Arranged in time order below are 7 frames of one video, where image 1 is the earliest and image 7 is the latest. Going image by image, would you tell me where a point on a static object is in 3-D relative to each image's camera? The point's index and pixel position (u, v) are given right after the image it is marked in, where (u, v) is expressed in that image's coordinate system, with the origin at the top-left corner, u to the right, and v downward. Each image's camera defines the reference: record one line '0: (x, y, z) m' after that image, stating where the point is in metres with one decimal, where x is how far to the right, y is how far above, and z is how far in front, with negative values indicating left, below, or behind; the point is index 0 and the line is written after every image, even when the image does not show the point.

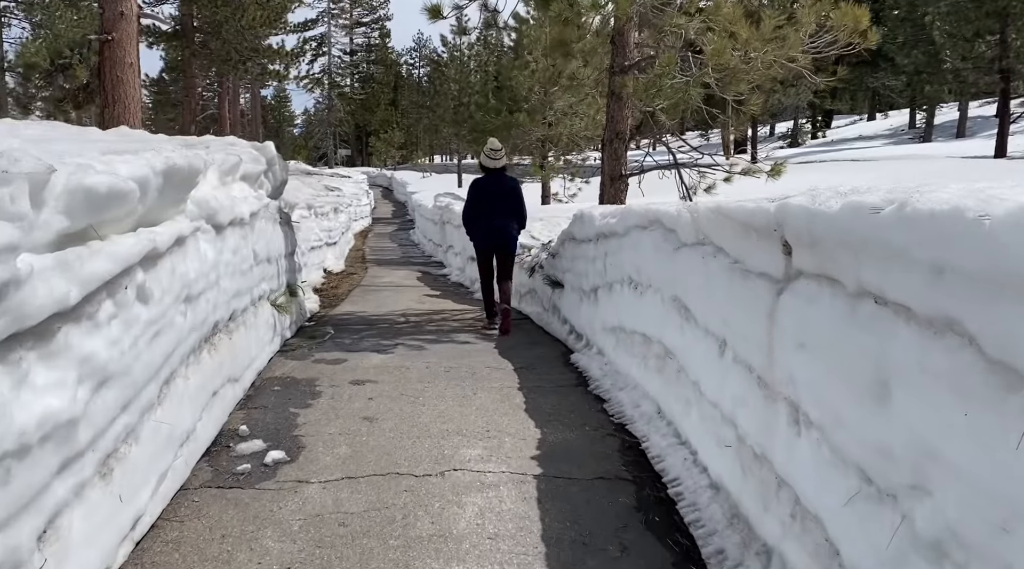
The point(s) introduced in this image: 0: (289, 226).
0: (-2.1, +0.5, +8.4) m
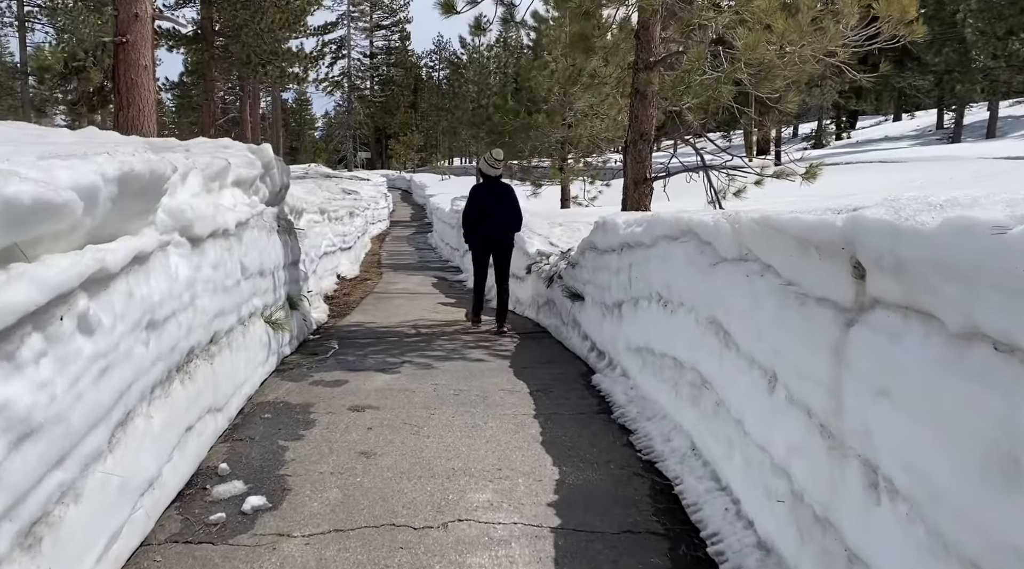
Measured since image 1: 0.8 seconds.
0: (-2.0, +0.4, +8.0) m
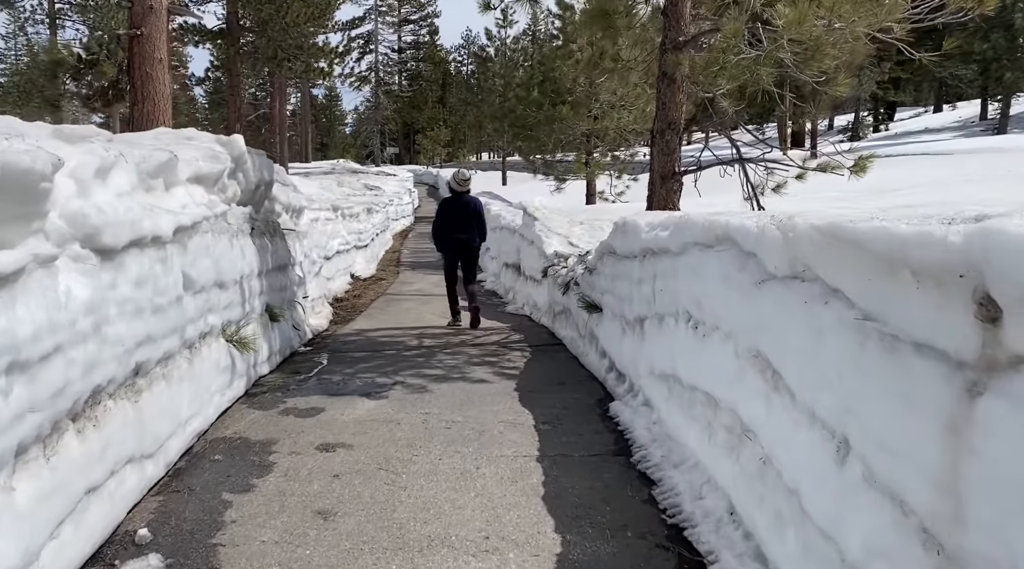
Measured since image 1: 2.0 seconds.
0: (-1.9, +0.4, +7.2) m
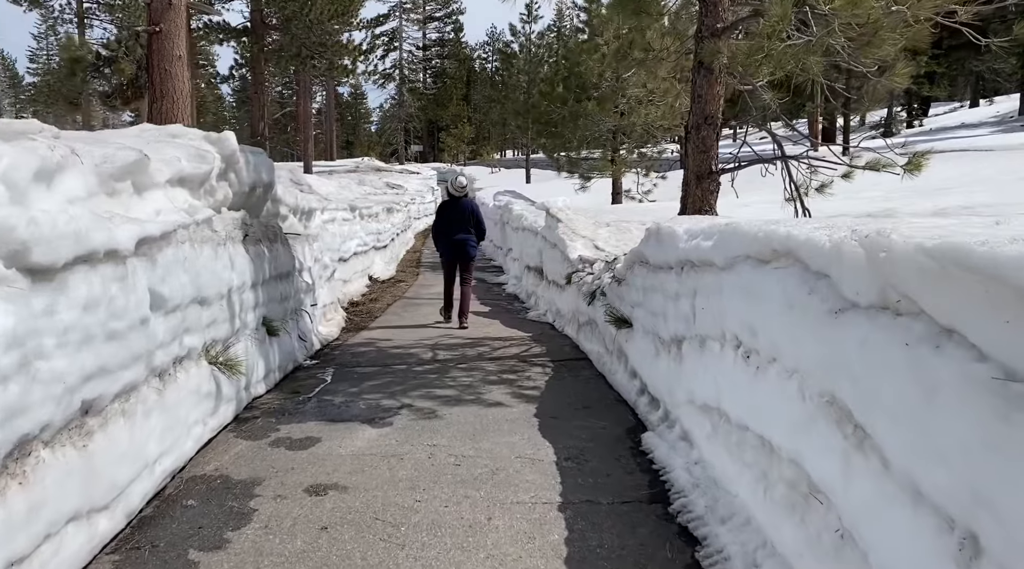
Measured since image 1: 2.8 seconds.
0: (-1.7, +0.3, +6.6) m
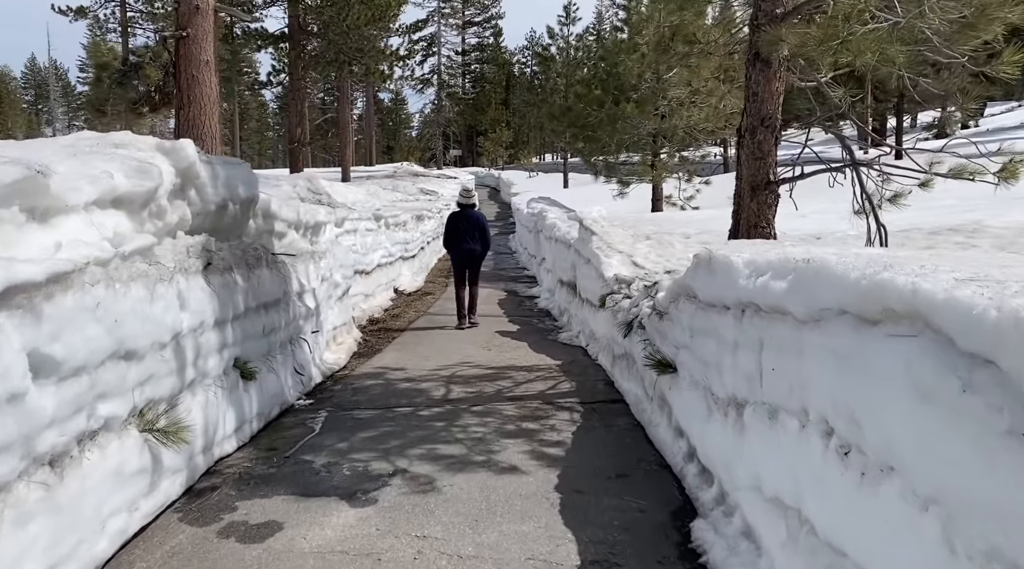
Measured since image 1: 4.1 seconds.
0: (-1.6, +0.1, +5.8) m
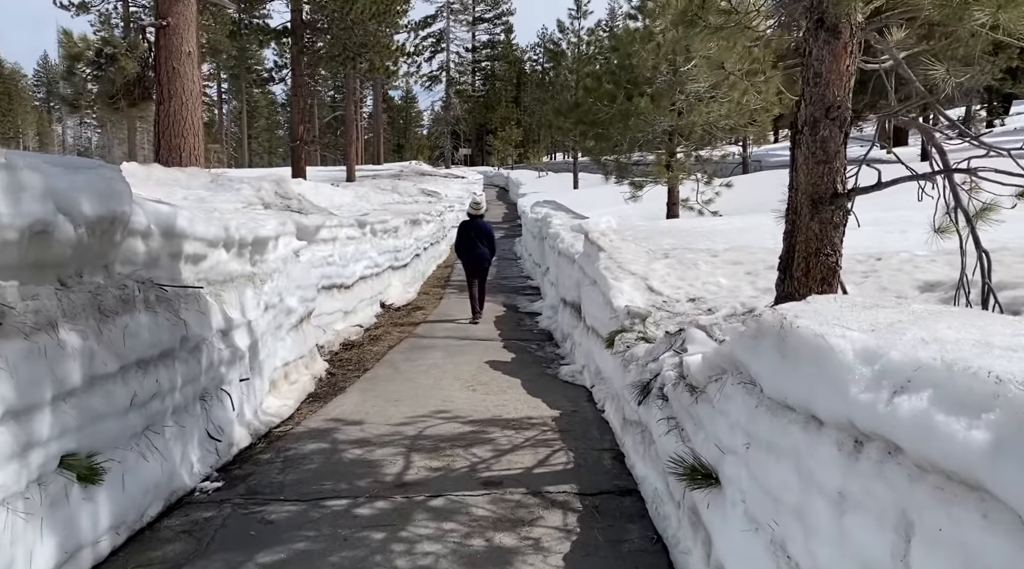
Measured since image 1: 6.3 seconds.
0: (-1.7, -0.1, +4.3) m
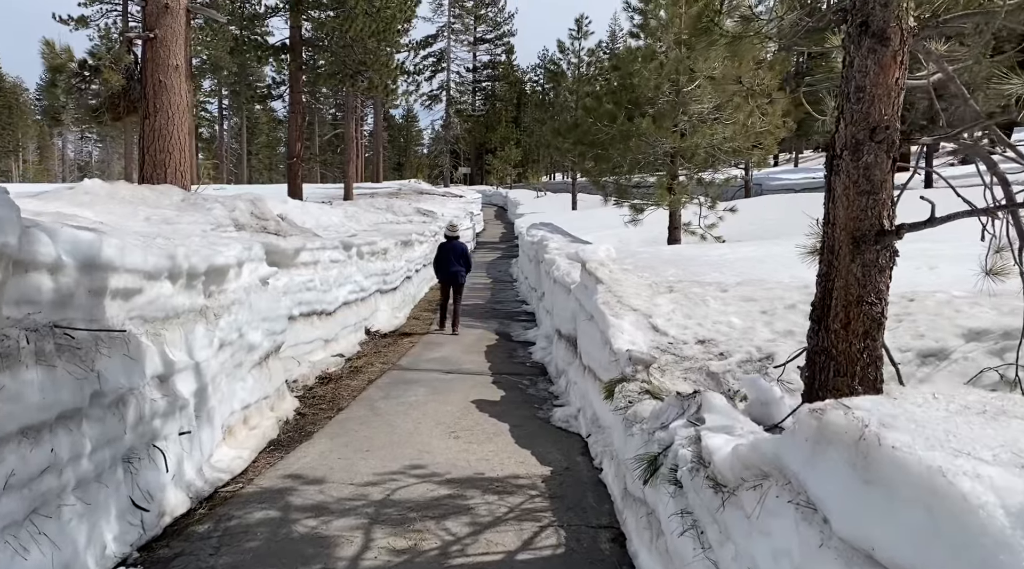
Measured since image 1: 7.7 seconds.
0: (-1.8, -0.3, +3.5) m
